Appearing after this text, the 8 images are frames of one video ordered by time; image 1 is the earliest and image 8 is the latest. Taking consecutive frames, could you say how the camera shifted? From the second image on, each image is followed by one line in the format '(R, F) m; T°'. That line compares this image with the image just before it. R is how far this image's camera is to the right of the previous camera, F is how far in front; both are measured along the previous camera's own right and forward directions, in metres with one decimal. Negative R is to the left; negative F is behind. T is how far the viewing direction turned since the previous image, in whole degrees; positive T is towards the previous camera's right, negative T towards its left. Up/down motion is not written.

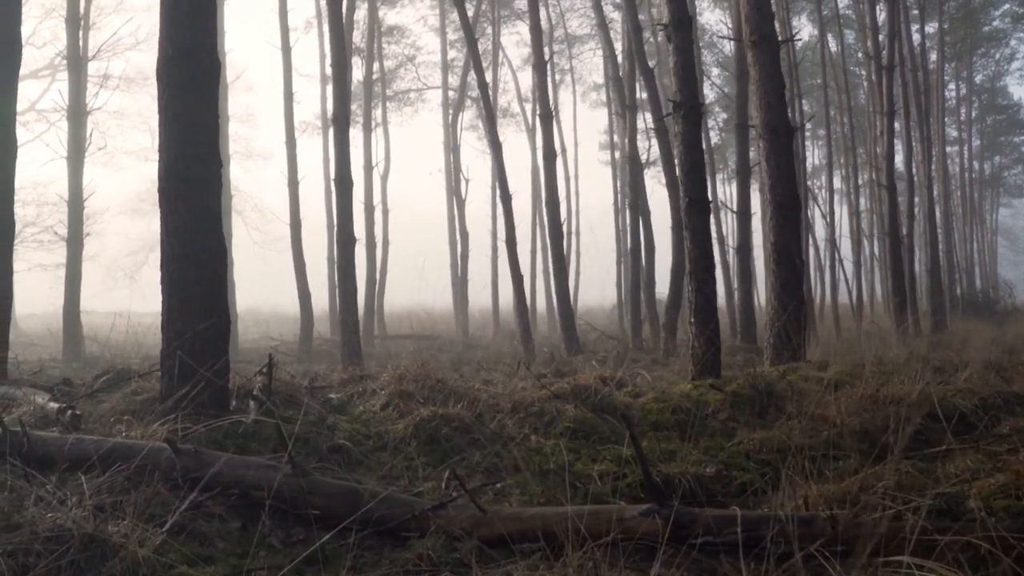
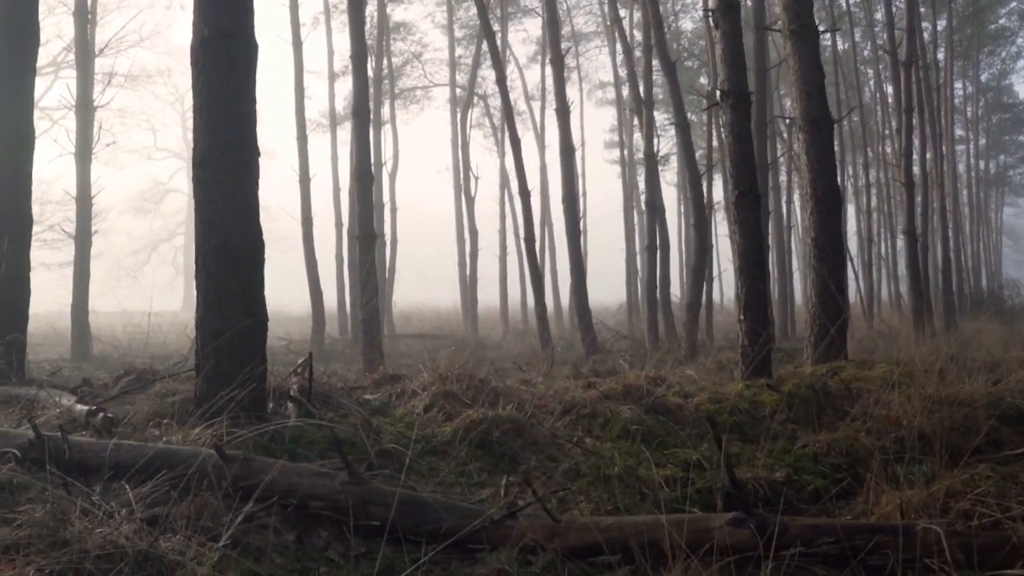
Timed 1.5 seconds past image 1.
(-0.4, +0.4) m; 0°
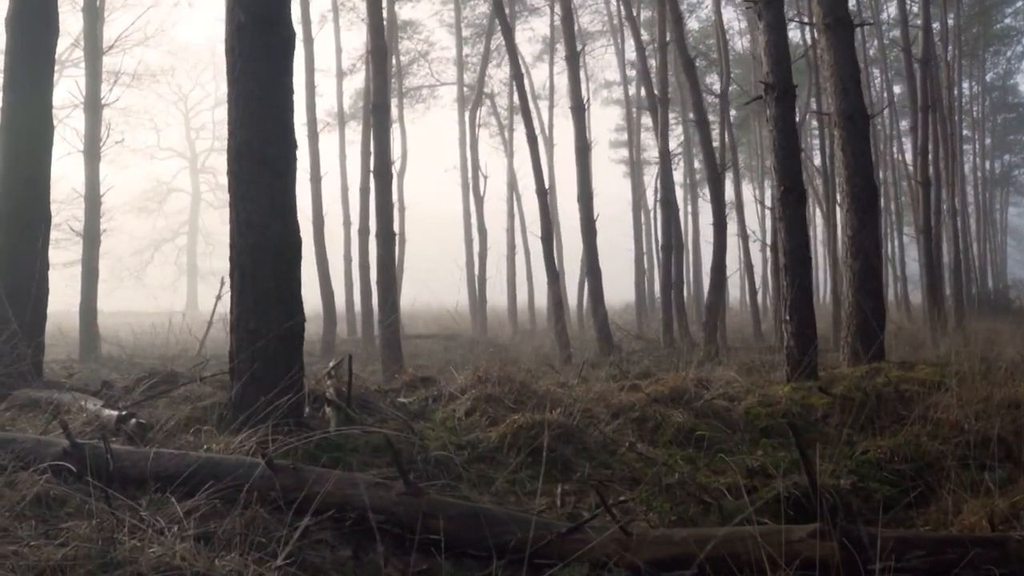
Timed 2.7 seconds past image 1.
(-0.3, +0.3) m; 0°
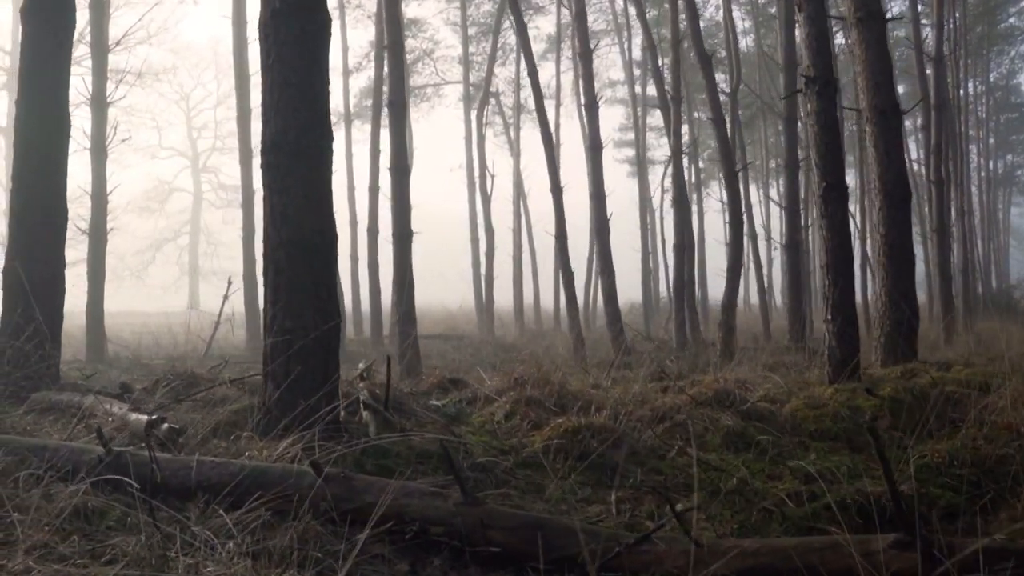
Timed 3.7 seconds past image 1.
(-0.3, +0.2) m; 0°
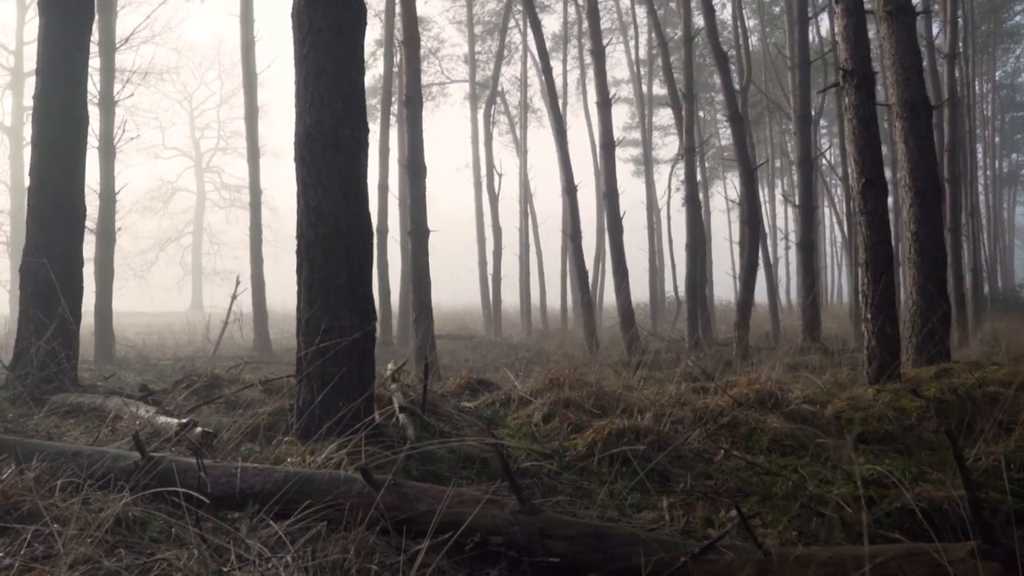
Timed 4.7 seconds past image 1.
(-0.3, +0.2) m; 0°
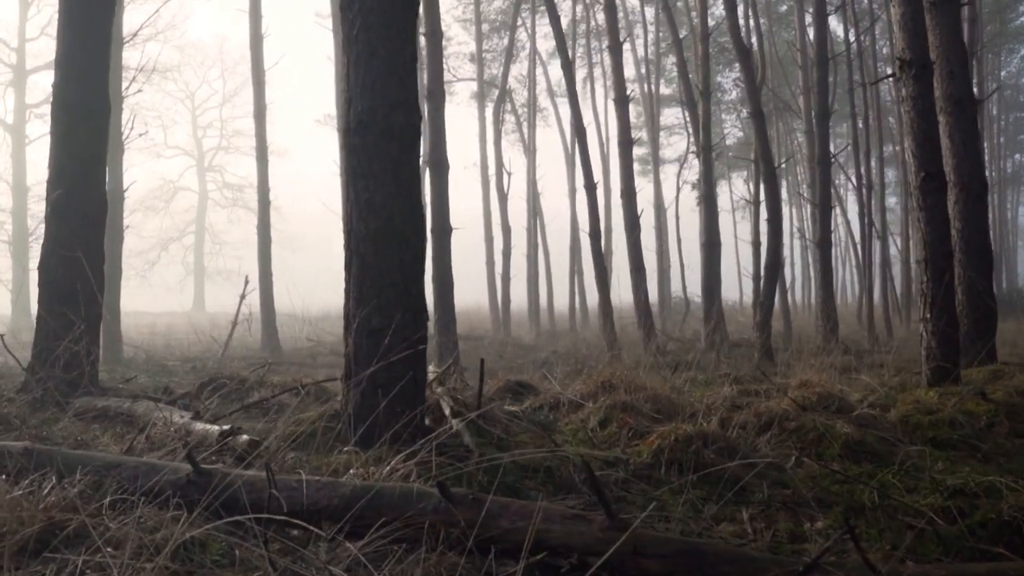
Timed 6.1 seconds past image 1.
(-0.4, +0.3) m; 0°
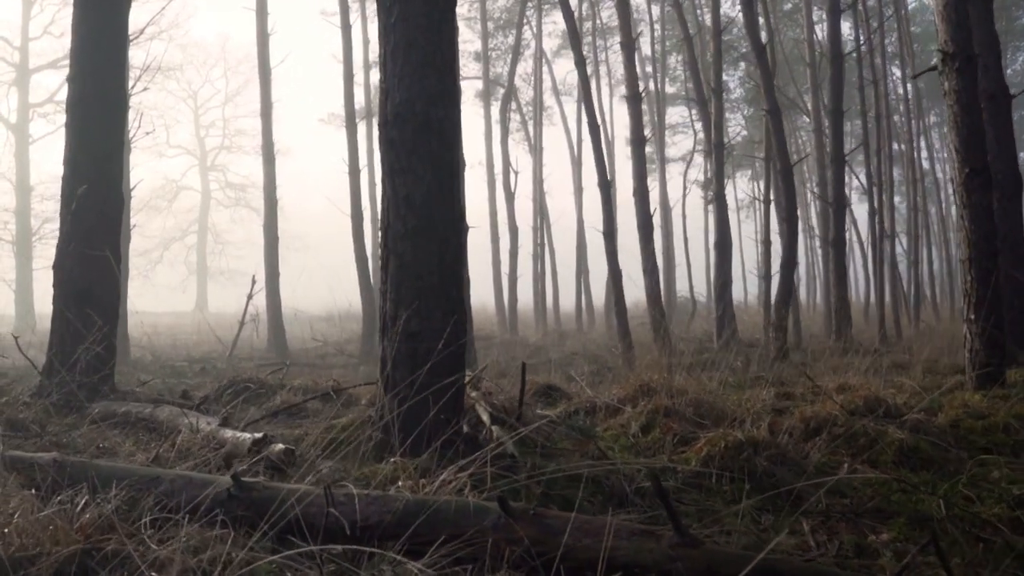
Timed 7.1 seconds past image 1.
(-0.2, +0.2) m; 0°
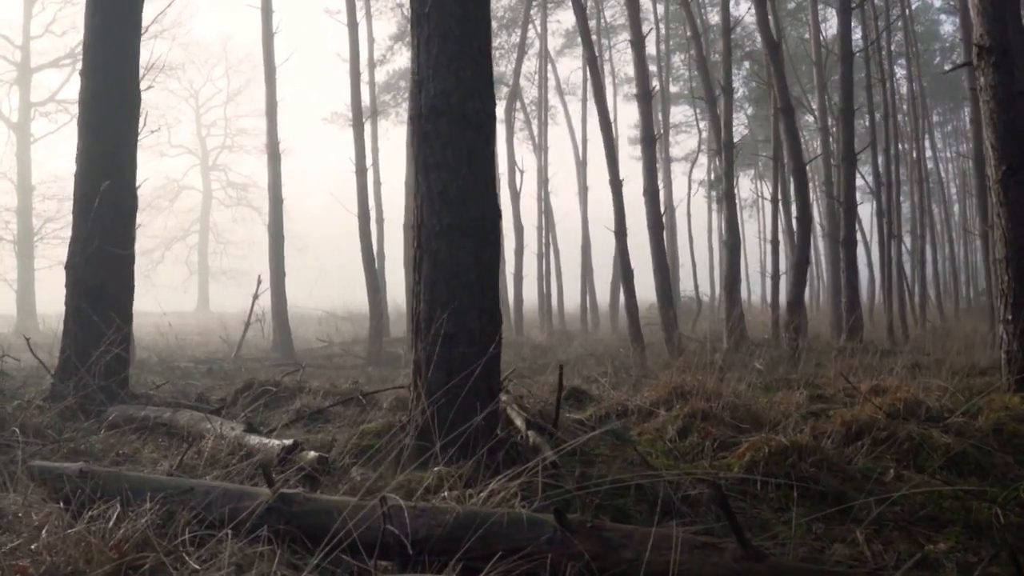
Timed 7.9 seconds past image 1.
(-0.2, +0.2) m; 0°
